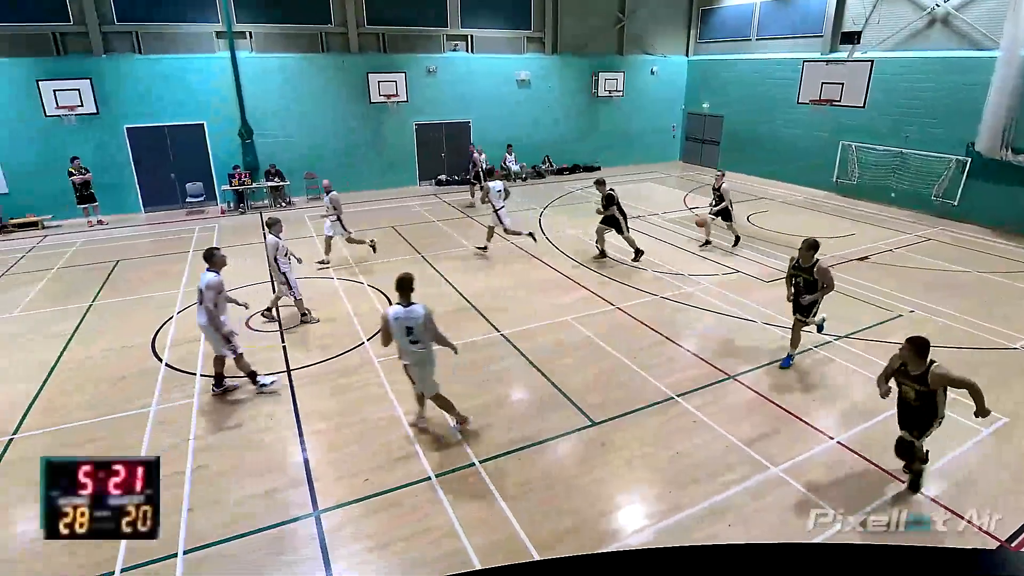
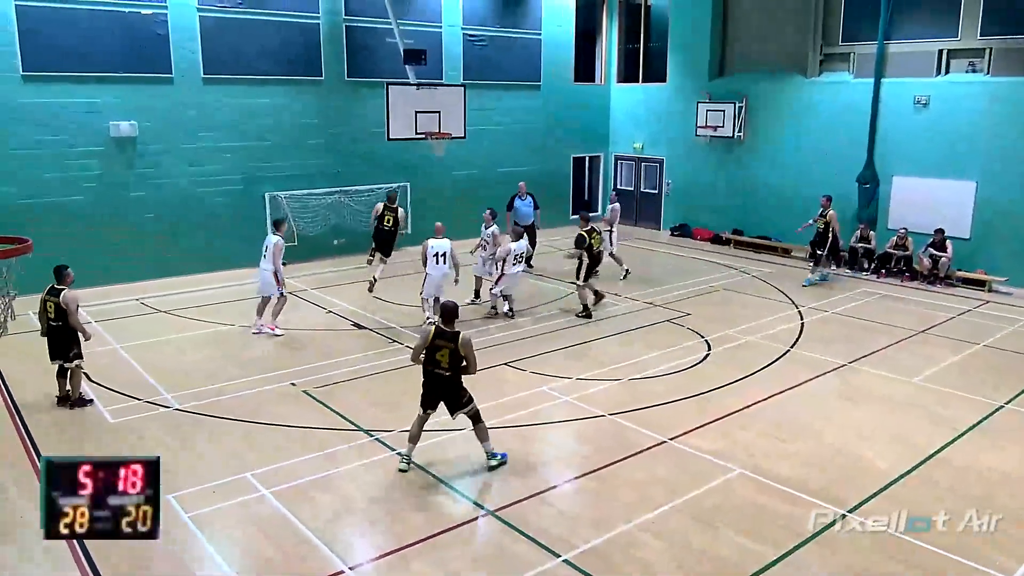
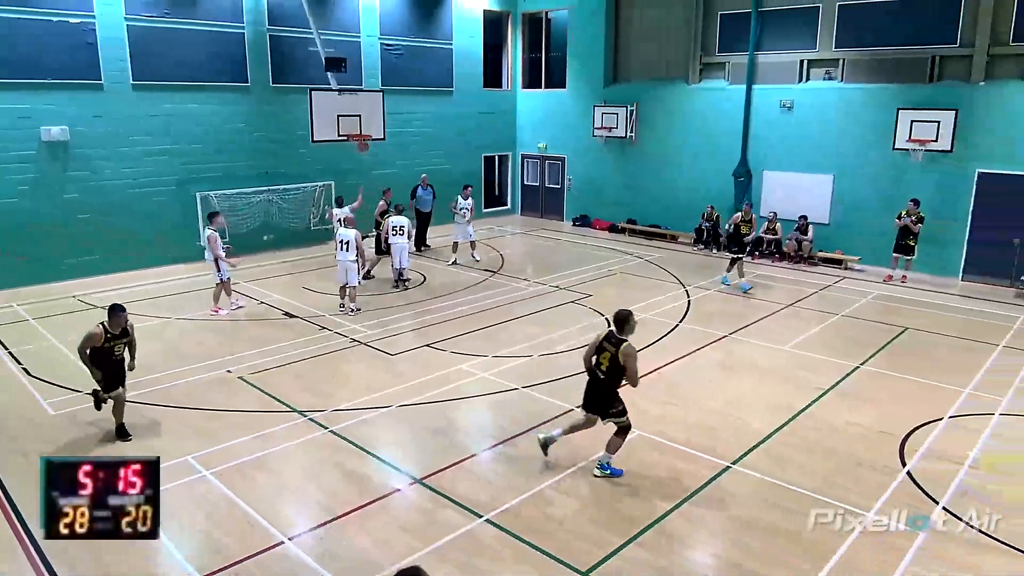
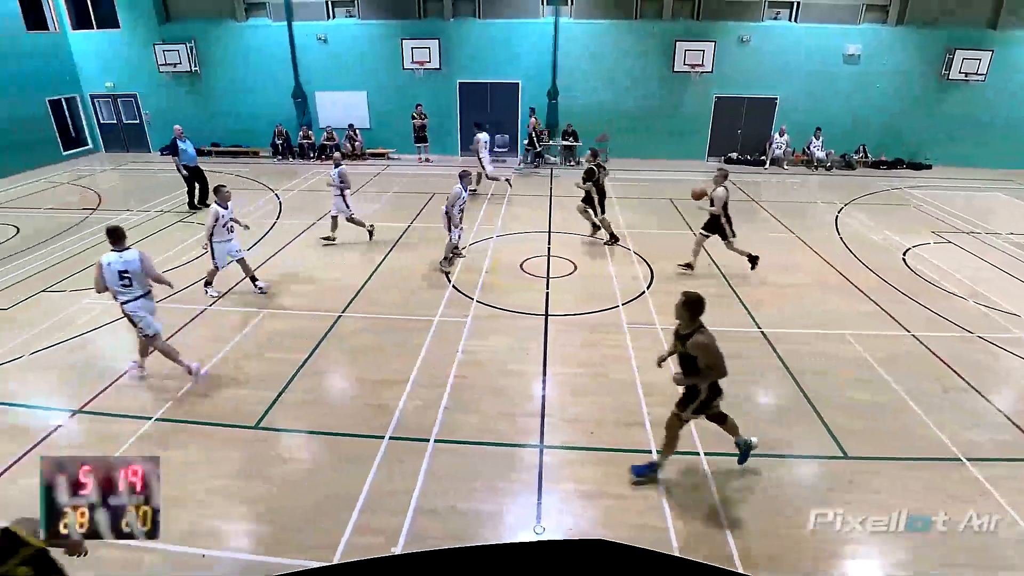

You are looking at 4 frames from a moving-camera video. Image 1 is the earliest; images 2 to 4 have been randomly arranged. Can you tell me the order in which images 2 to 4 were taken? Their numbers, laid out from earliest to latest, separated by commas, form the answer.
4, 2, 3
